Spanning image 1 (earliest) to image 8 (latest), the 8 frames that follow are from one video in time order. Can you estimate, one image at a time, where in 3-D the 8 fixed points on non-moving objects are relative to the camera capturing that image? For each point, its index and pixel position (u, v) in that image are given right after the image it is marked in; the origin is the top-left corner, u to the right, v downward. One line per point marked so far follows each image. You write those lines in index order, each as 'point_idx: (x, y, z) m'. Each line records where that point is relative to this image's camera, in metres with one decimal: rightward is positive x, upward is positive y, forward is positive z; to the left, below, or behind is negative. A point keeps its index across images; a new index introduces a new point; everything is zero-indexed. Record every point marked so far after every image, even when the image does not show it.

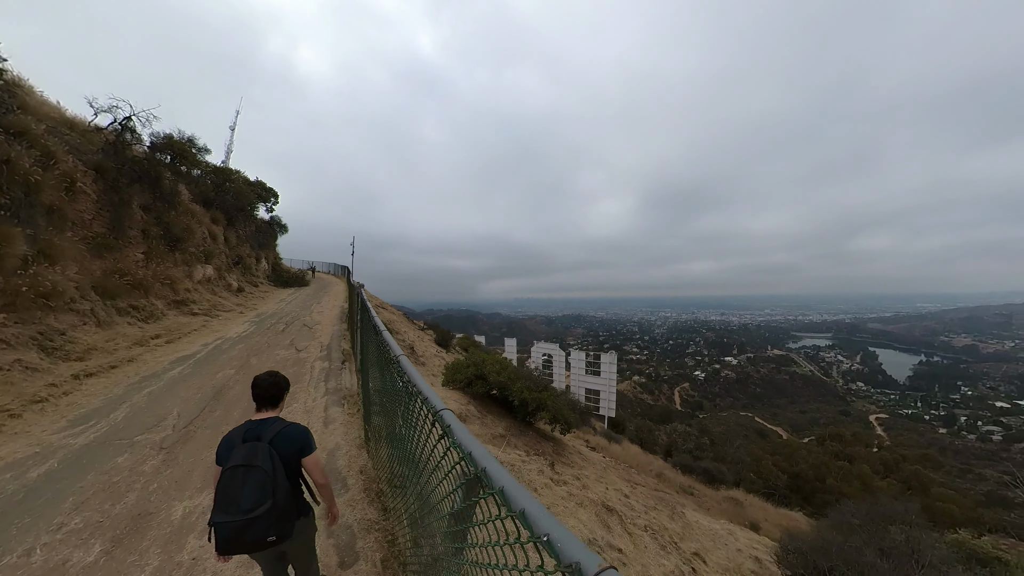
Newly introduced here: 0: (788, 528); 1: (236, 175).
0: (+8.7, -7.3, +9.0) m
1: (-15.7, +6.8, +17.1) m
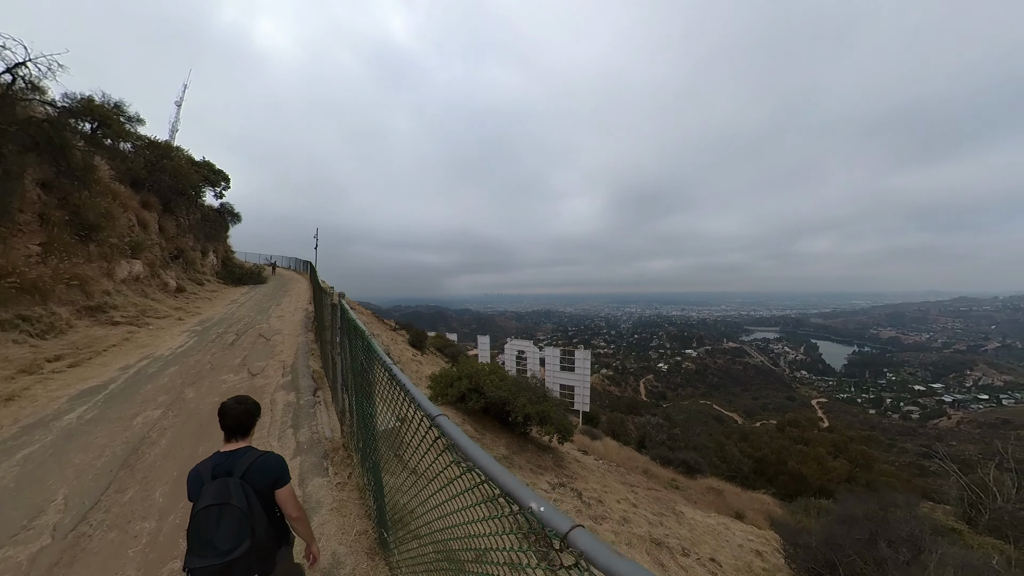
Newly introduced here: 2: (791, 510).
0: (+8.4, -7.3, +9.4) m
1: (-16.7, +6.9, +14.7) m
2: (+9.7, -7.6, +10.1) m
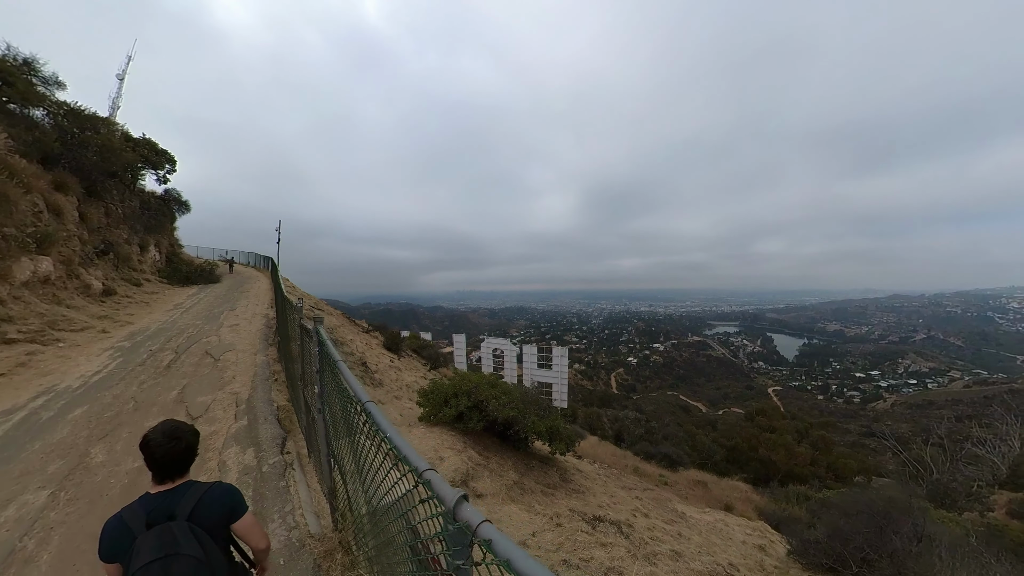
0: (+8.2, -7.3, +9.8) m
1: (-17.4, +6.9, +12.5) m
2: (+9.4, -7.6, +10.5) m
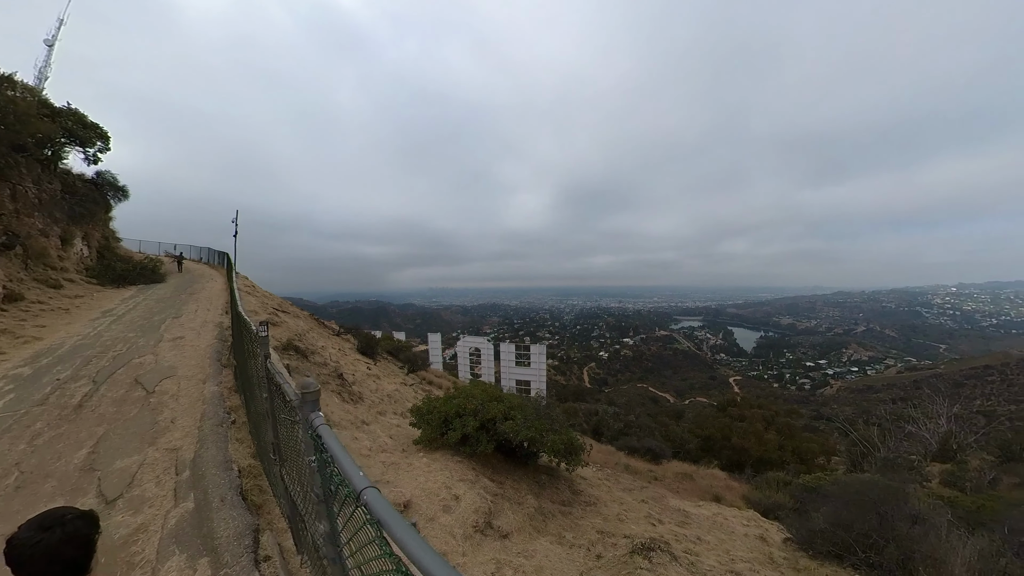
0: (+8.0, -7.2, +10.3) m
1: (-17.7, +6.9, +10.3) m
2: (+9.2, -7.5, +11.1) m
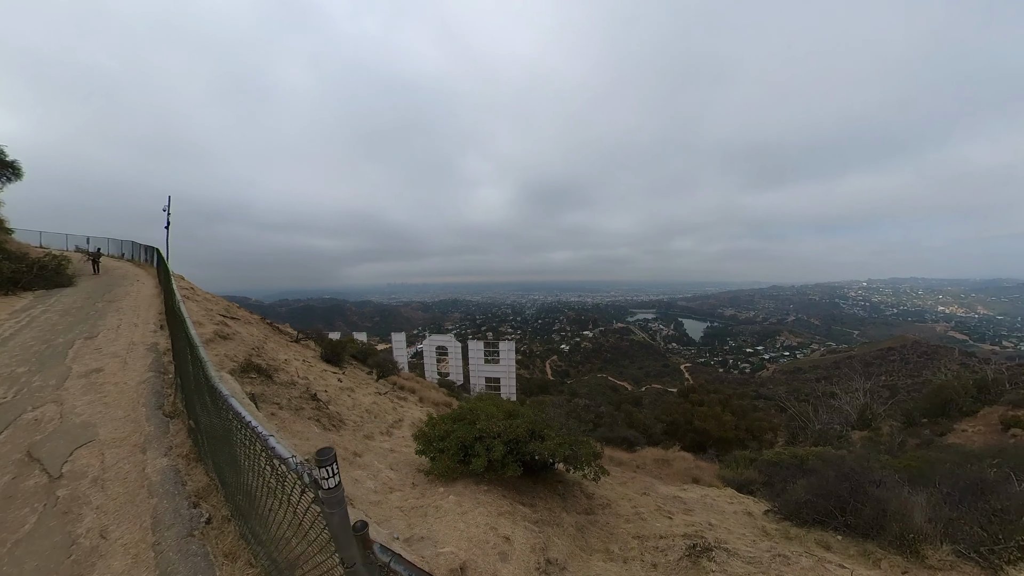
0: (+7.7, -7.1, +11.2) m
1: (-17.9, +6.8, +7.5) m
2: (+8.7, -7.4, +12.2) m
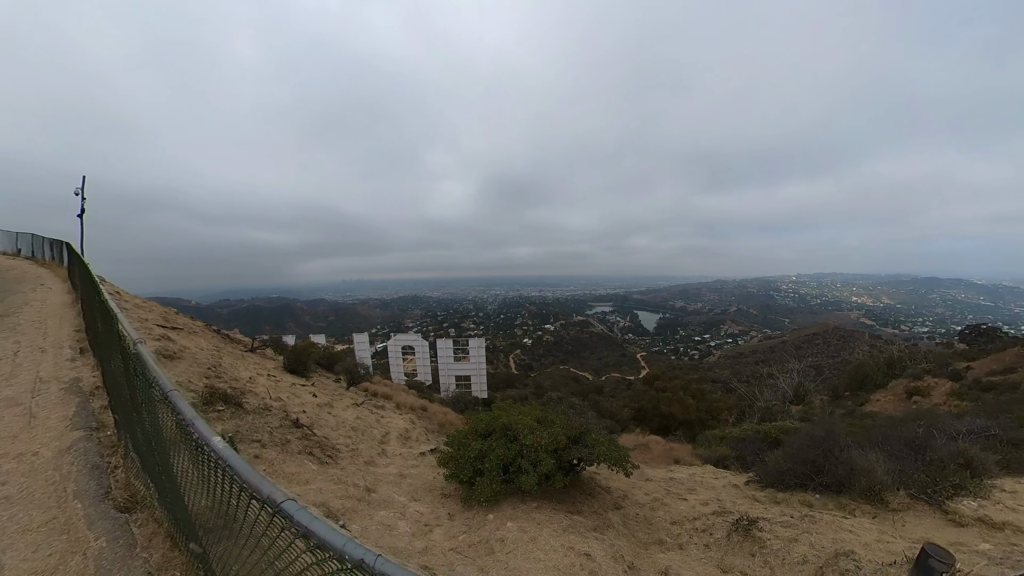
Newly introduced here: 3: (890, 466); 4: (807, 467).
0: (+7.5, -7.0, +12.2) m
1: (-17.5, +6.5, +4.7) m
2: (+8.3, -7.2, +13.4) m
3: (+8.2, -3.9, +6.4) m
4: (+7.2, -4.5, +7.1) m
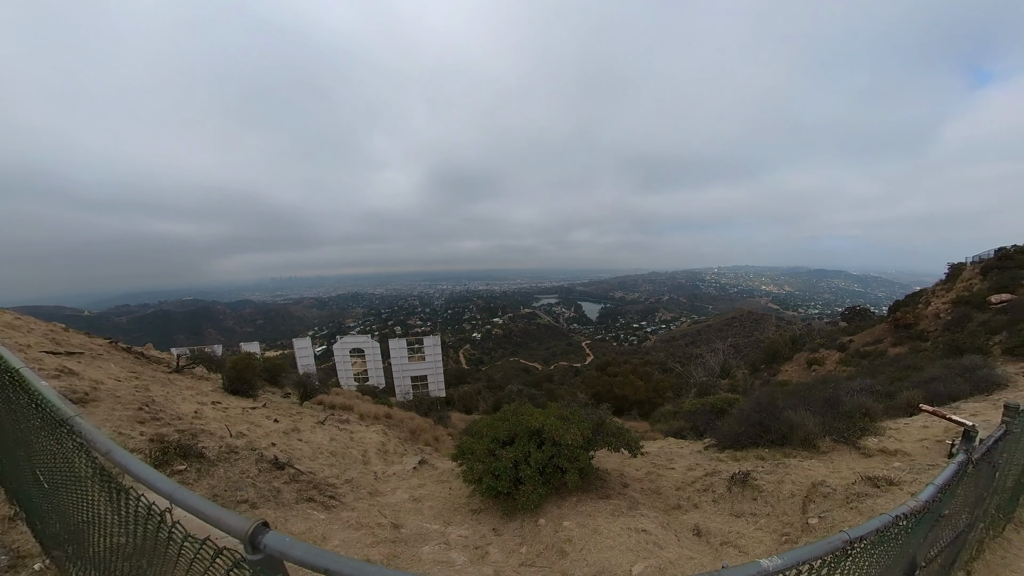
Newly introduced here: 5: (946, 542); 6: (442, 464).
0: (+6.6, -6.7, +13.8) m
1: (-16.7, +6.0, +1.3) m
2: (+7.2, -6.9, +15.1) m
3: (+8.4, -3.7, +8.1) m
4: (+7.3, -4.3, +8.6) m
5: (+4.4, -2.5, +2.9) m
6: (-2.4, -5.9, +9.8) m
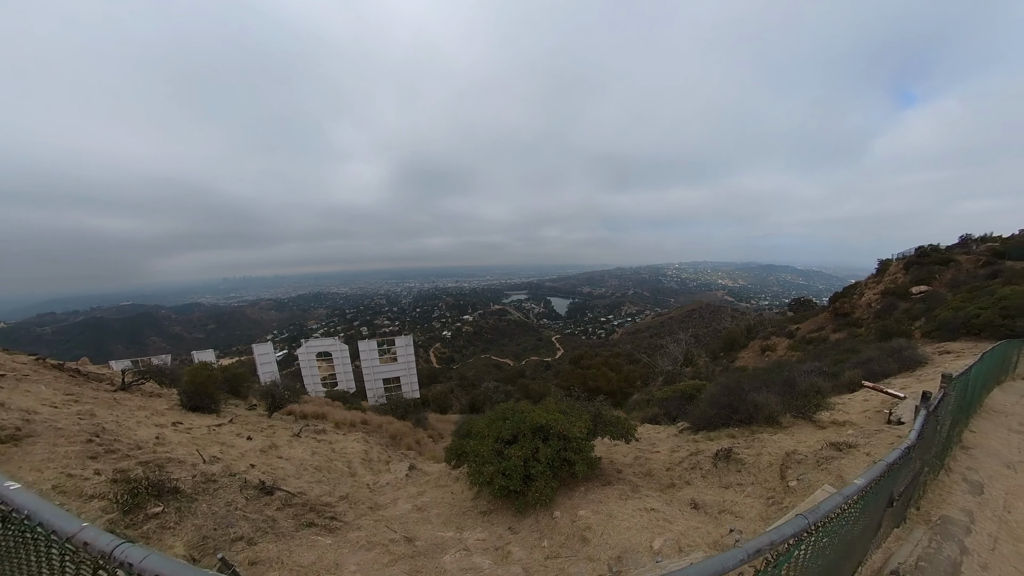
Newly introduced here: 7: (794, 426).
0: (+5.9, -6.5, +14.6) m
1: (-16.1, +5.7, -0.5) m
2: (+6.4, -6.7, +16.0) m
3: (+8.3, -3.6, +9.1) m
4: (+7.1, -4.2, +9.5) m
5: (+4.8, -2.5, +3.5) m
6: (-2.6, -5.9, +9.6) m
7: (+8.0, -3.9, +8.3) m
